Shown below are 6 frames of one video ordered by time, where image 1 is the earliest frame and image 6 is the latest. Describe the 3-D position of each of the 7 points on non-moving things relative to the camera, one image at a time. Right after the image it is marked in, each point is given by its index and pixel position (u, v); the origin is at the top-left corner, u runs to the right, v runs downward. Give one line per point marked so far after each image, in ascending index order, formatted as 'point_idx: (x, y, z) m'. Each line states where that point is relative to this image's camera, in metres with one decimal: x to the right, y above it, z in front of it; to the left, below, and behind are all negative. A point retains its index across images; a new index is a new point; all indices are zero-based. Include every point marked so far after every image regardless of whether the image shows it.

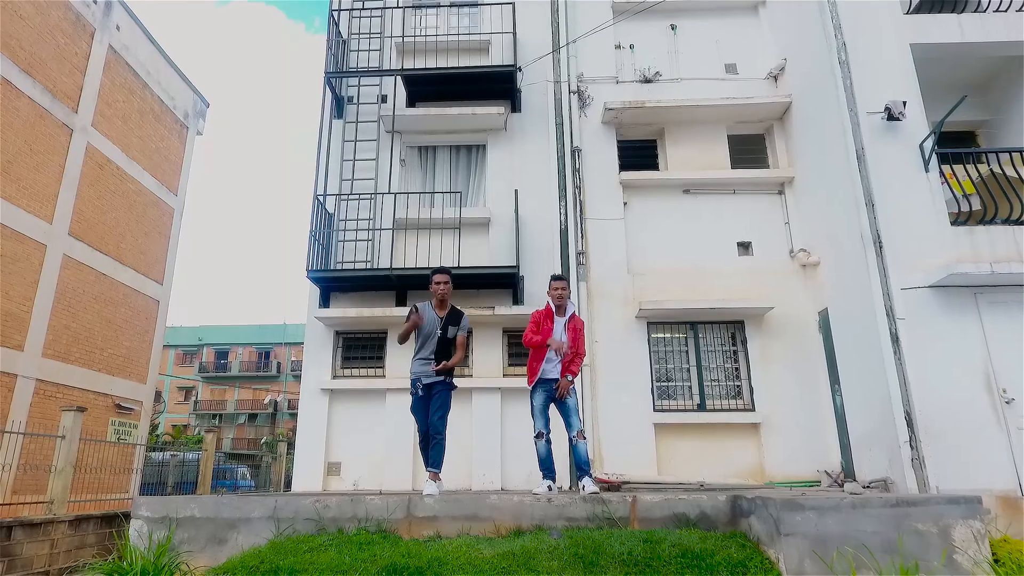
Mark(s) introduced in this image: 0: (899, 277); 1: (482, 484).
0: (+4.1, +0.1, +6.6) m
1: (-0.4, -2.4, +7.6) m
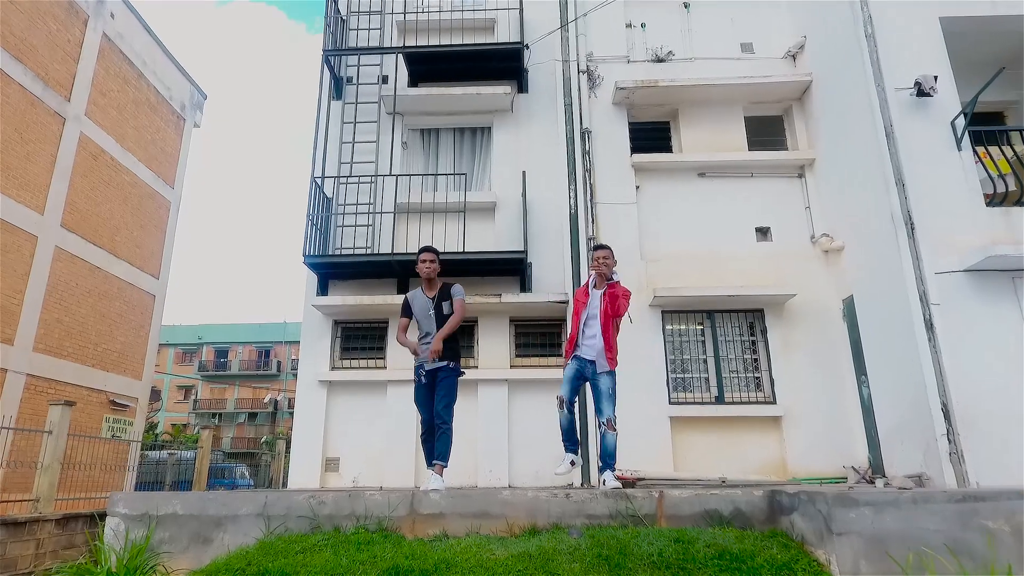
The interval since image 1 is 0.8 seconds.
0: (+4.1, +0.3, +6.2) m
1: (-0.3, -2.2, +7.2) m
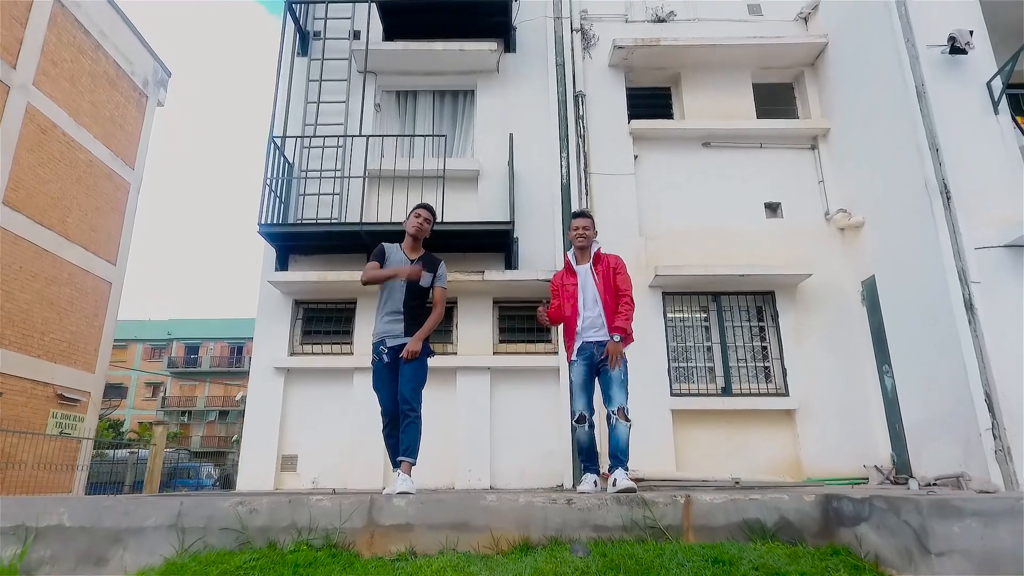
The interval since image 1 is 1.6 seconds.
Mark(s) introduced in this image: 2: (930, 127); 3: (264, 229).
0: (+4.0, +0.5, +5.5) m
1: (-0.5, -2.0, +6.4) m
2: (+3.9, +1.5, +5.8) m
3: (-2.6, +0.6, +6.7) m
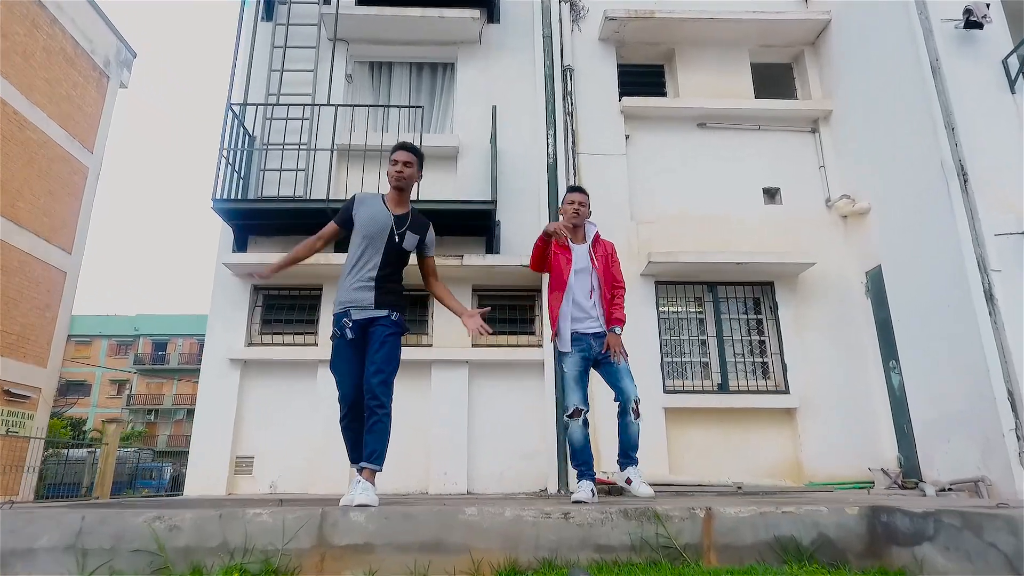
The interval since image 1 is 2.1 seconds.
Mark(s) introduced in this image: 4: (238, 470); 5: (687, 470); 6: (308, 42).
0: (+3.9, +0.6, +5.1) m
1: (-0.6, -1.8, +5.8) m
2: (+3.8, +1.6, +5.4) m
3: (-2.8, +0.8, +6.0) m
4: (-2.6, -1.7, +5.9) m
5: (+1.7, -1.7, +6.0) m
6: (-2.3, +2.8, +7.1) m
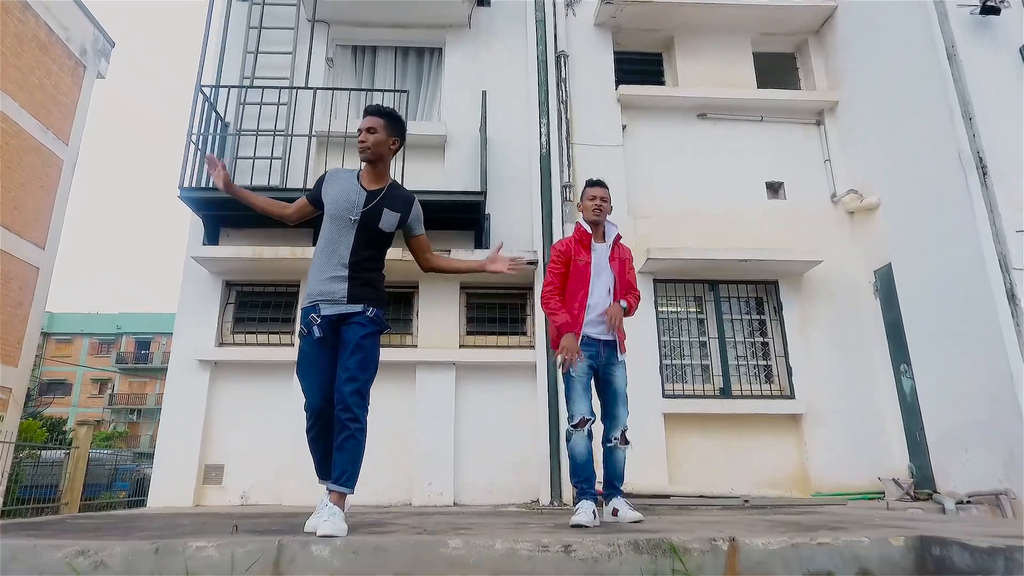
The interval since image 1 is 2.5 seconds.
0: (+3.8, +0.6, +4.8) m
1: (-0.7, -1.8, +5.4) m
2: (+3.7, +1.6, +5.1) m
3: (-2.9, +0.8, +5.6) m
4: (-2.7, -1.7, +5.5) m
5: (+1.6, -1.7, +5.7) m
6: (-2.4, +2.8, +6.7) m
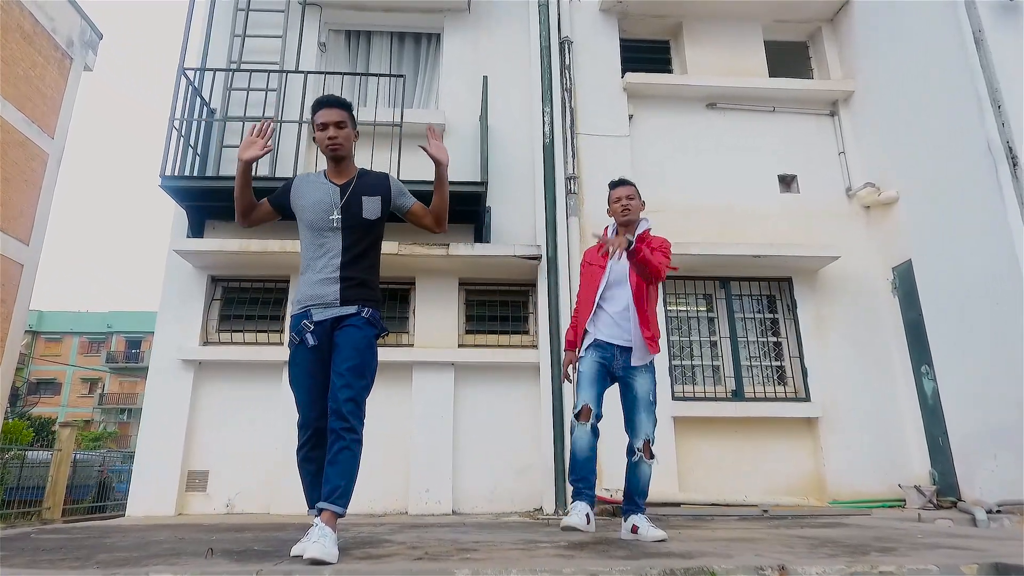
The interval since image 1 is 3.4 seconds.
0: (+3.8, +0.6, +4.5) m
1: (-0.7, -1.8, +5.1) m
2: (+3.7, +1.6, +4.9) m
3: (-2.9, +0.9, +5.3) m
4: (-2.7, -1.6, +5.2) m
5: (+1.6, -1.7, +5.4) m
6: (-2.4, +2.9, +6.4) m
